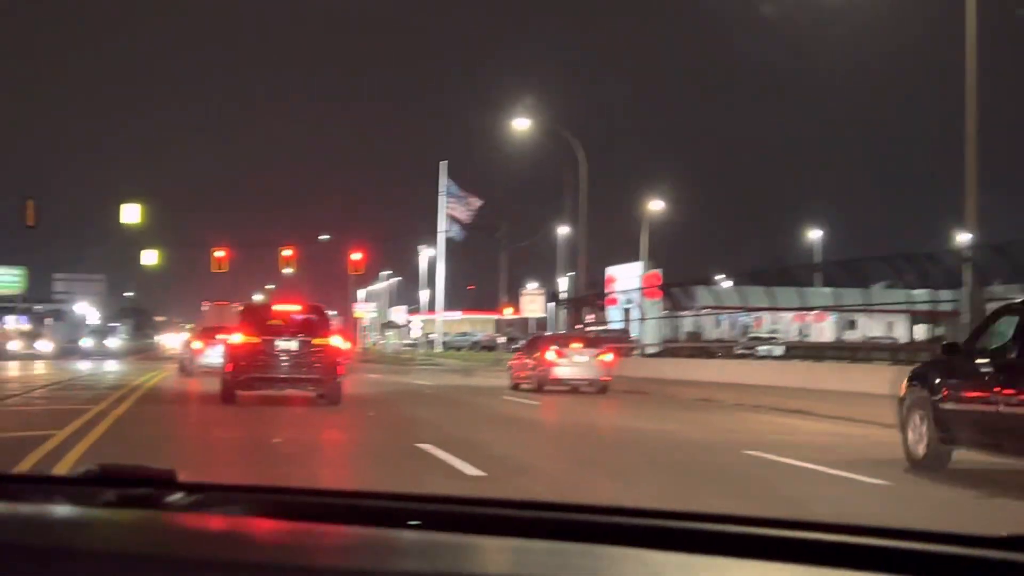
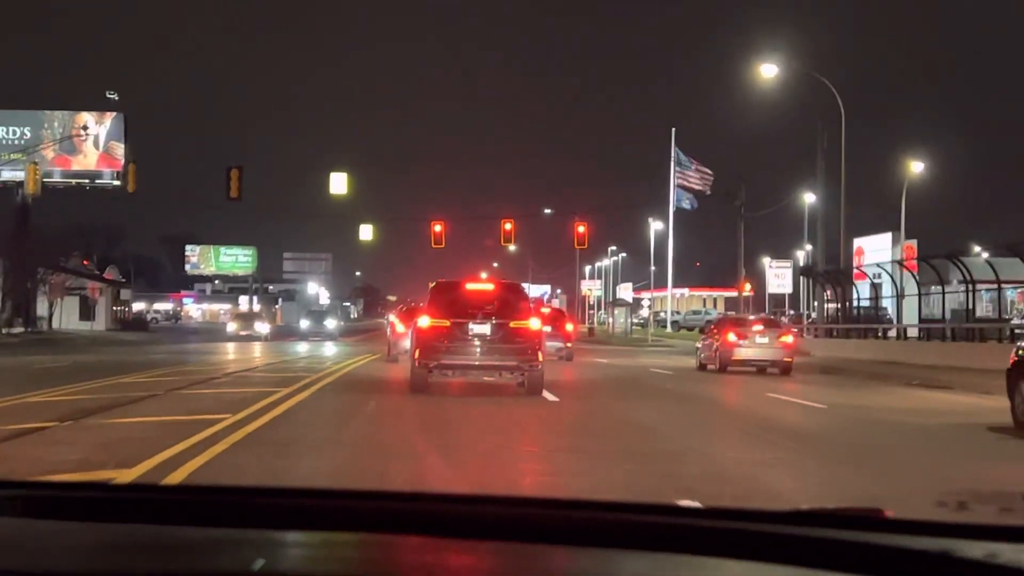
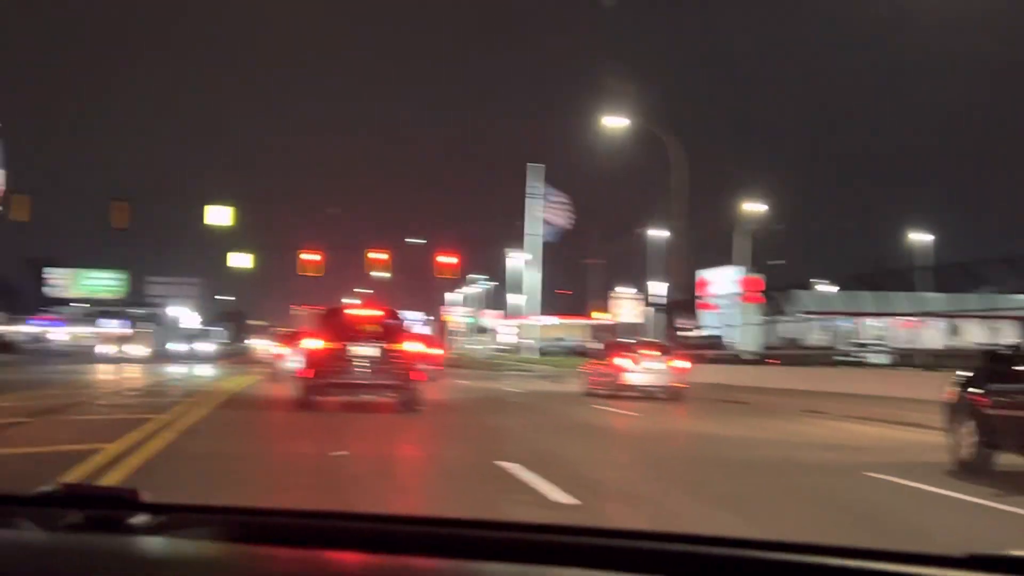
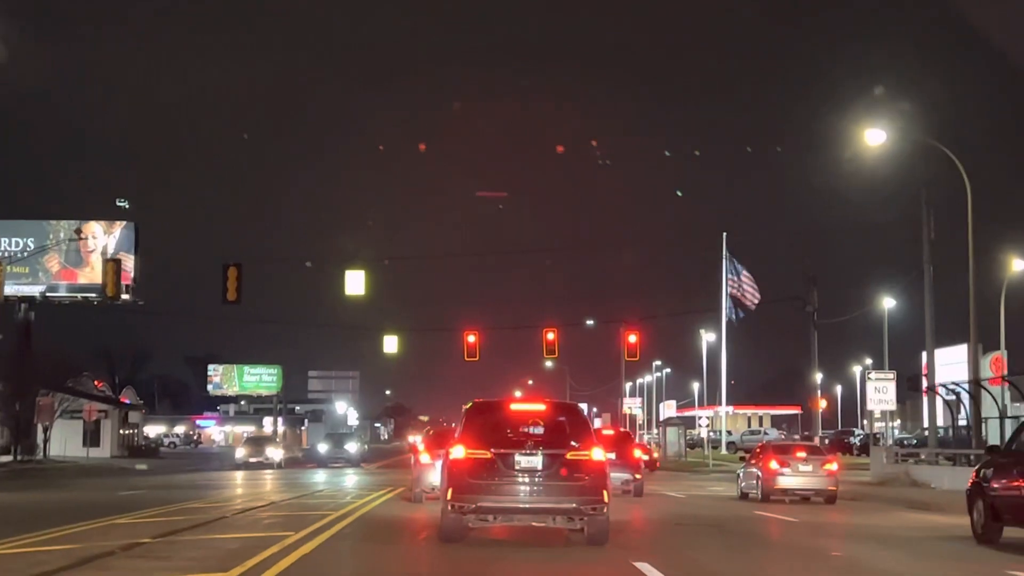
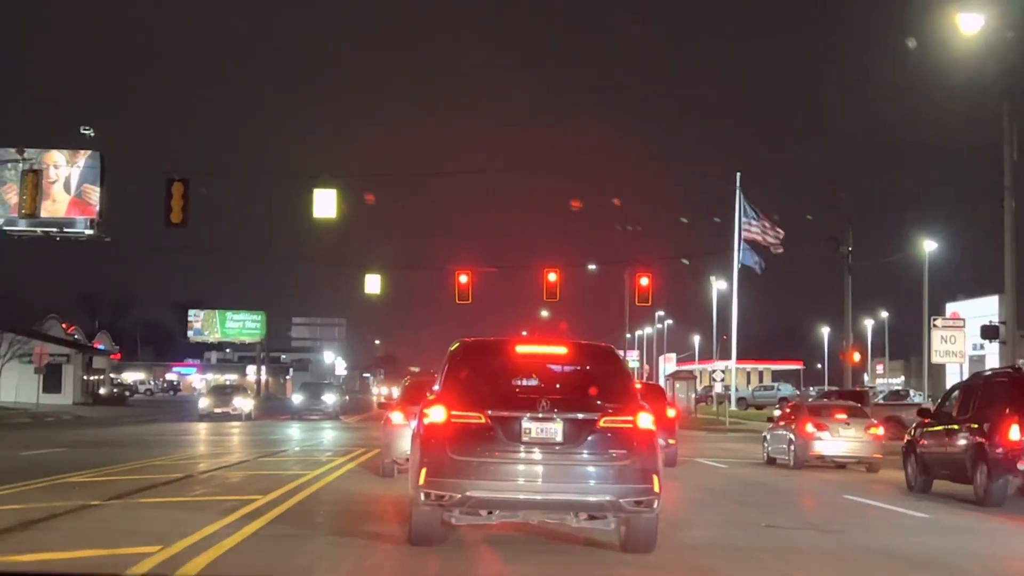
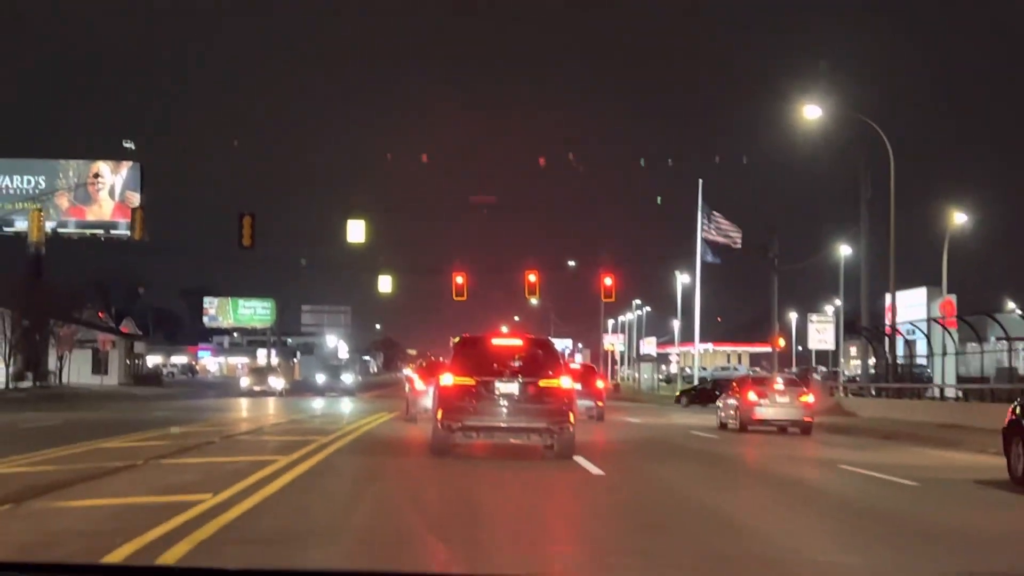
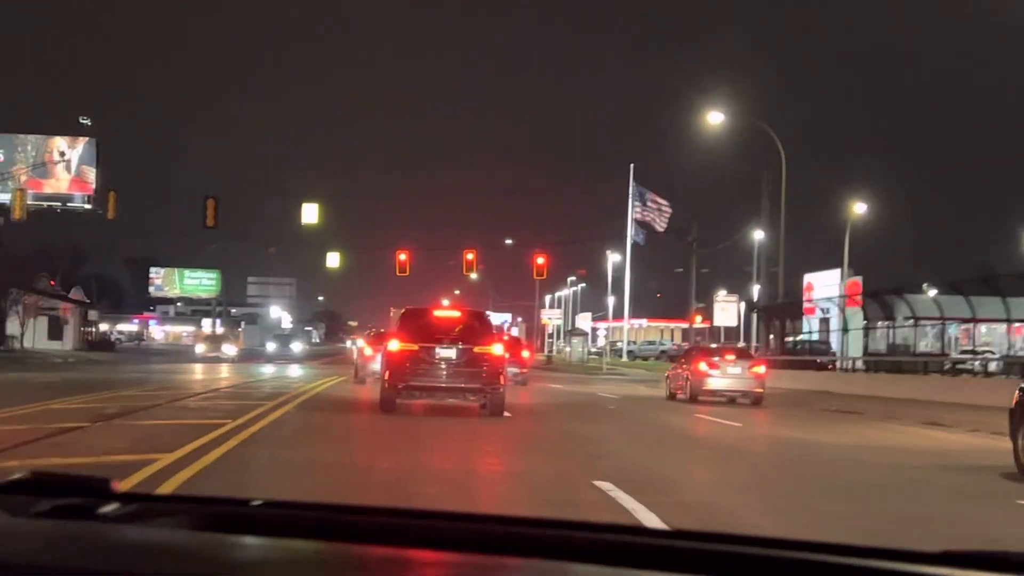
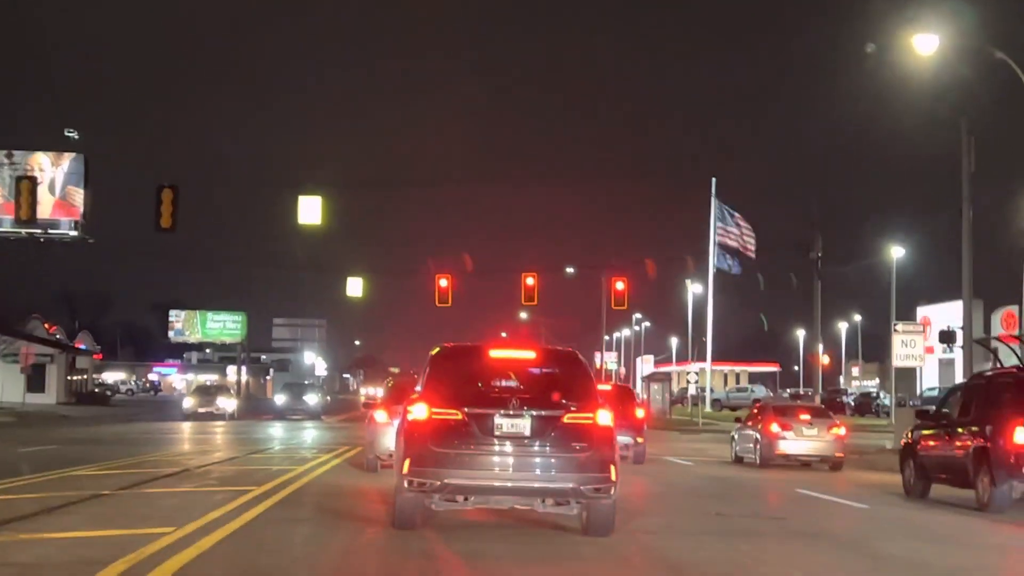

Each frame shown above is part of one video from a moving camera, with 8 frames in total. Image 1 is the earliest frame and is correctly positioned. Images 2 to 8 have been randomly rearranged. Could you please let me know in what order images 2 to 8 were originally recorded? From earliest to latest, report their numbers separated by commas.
3, 7, 2, 6, 4, 8, 5
